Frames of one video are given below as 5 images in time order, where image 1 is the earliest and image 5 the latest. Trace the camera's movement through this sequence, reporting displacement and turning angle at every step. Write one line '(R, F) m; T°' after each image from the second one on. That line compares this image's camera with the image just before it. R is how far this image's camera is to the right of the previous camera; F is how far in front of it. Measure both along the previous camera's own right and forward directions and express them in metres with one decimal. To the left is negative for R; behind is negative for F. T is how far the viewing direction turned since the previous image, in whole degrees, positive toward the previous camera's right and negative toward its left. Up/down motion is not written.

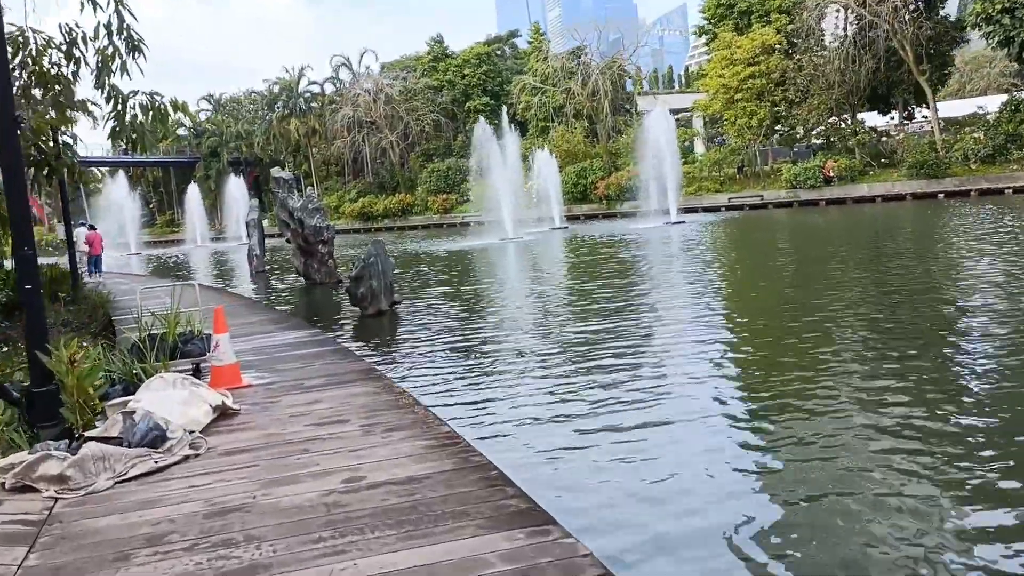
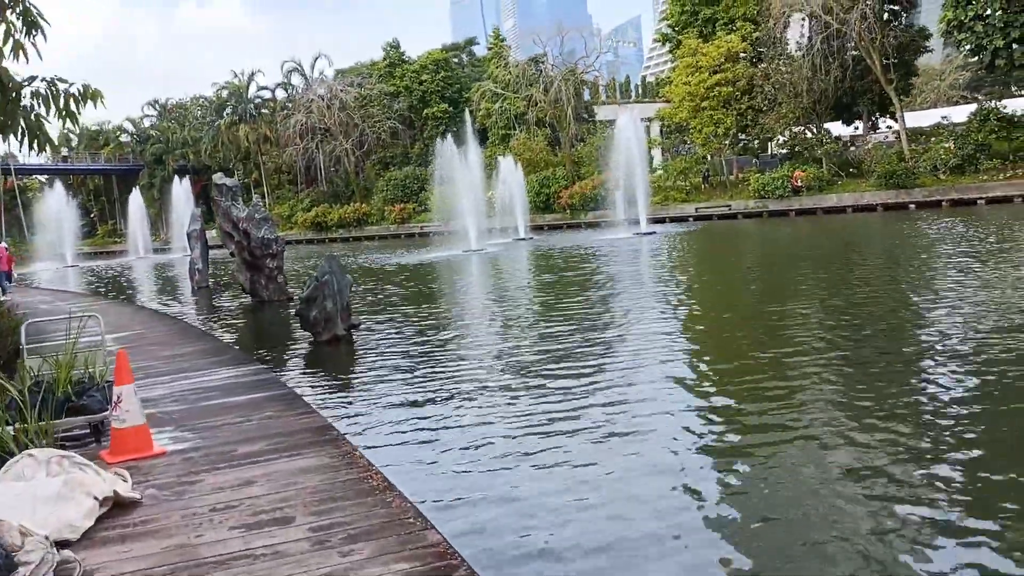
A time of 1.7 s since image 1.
(-0.2, +0.9) m; +3°
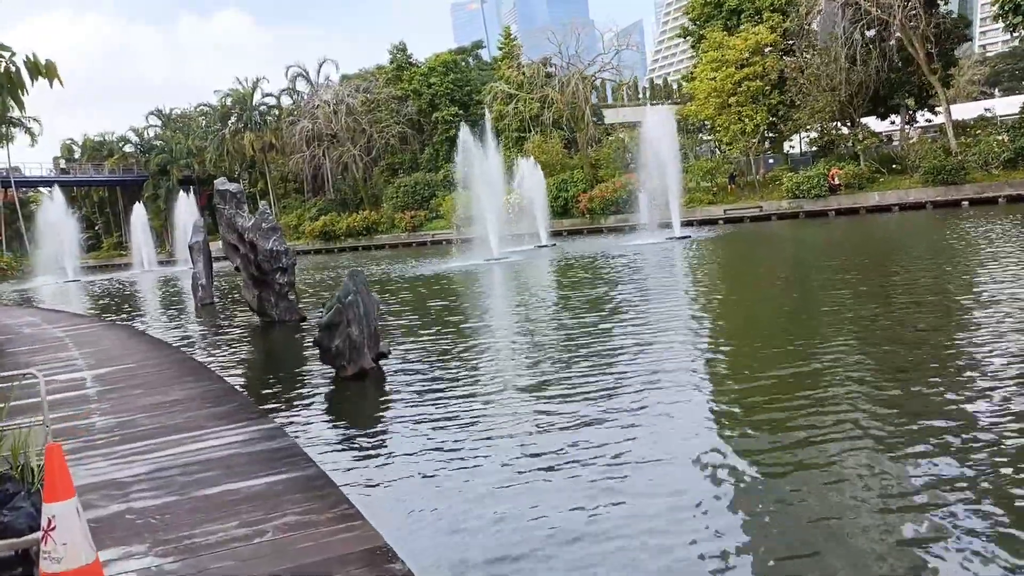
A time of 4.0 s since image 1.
(-0.4, +1.2) m; 0°
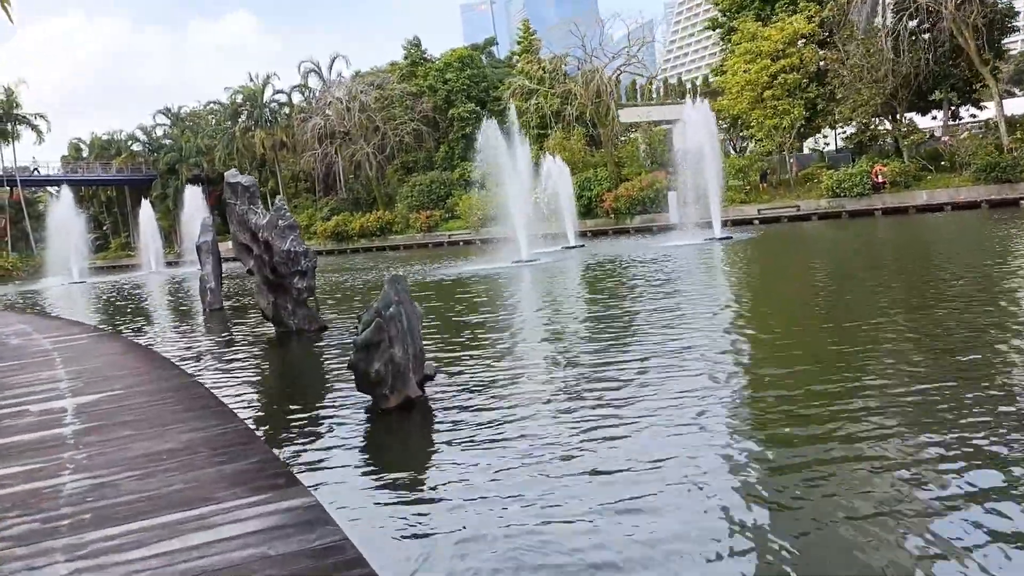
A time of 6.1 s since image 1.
(-0.4, +1.1) m; -1°
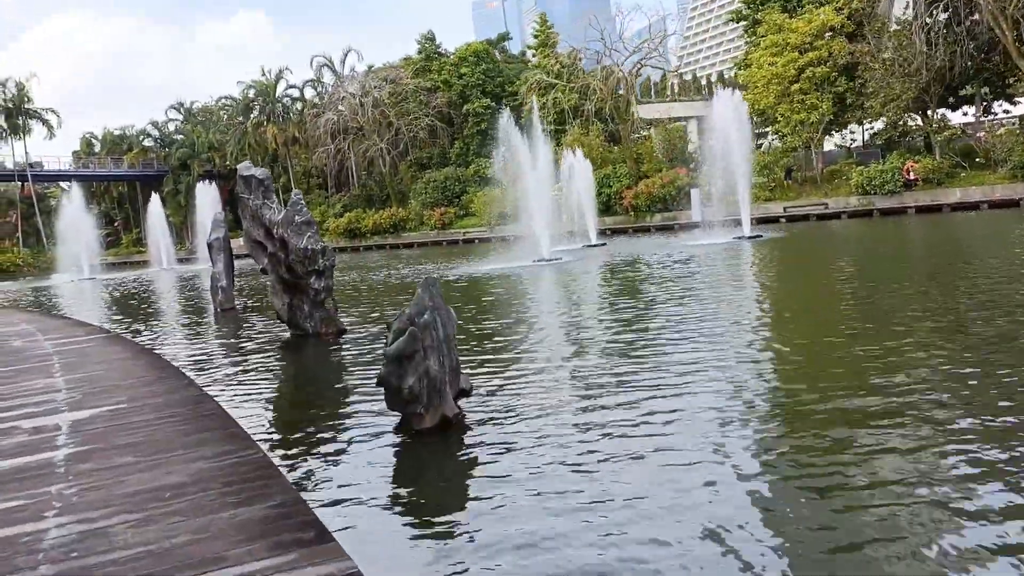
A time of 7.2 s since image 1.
(-0.2, +0.5) m; -1°
